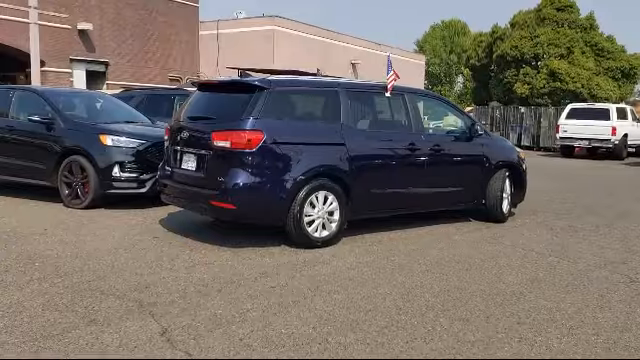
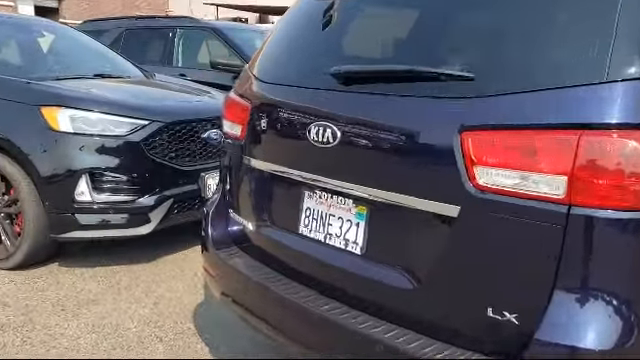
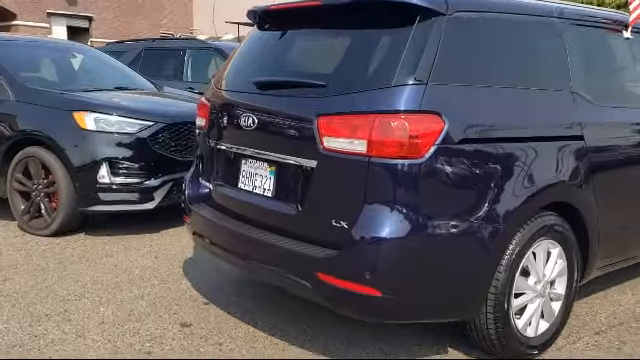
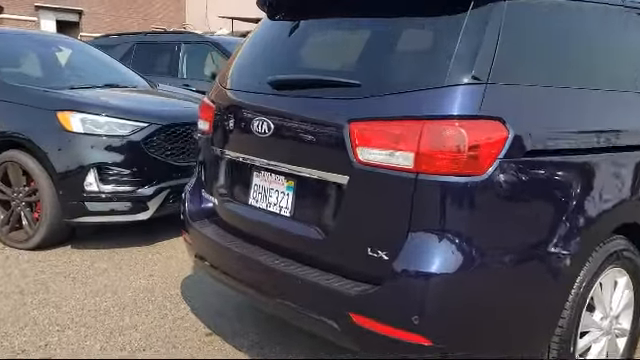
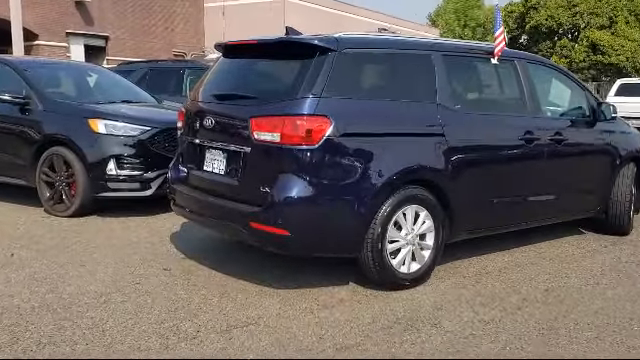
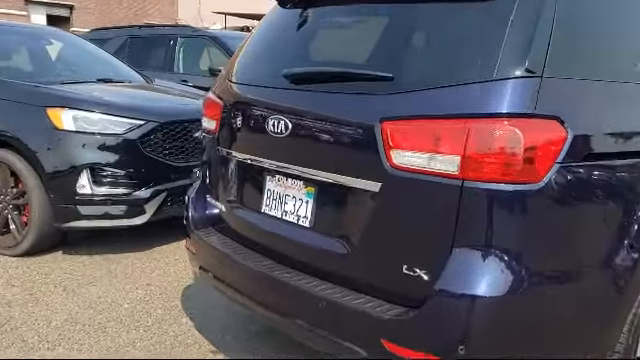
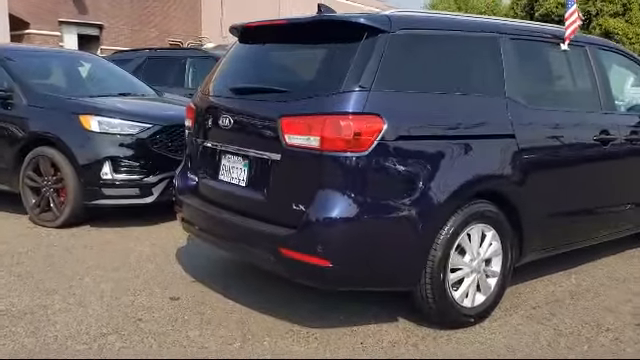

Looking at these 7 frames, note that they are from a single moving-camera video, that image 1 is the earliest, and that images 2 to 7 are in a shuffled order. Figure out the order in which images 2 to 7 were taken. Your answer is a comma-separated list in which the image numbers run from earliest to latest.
5, 7, 3, 4, 6, 2
